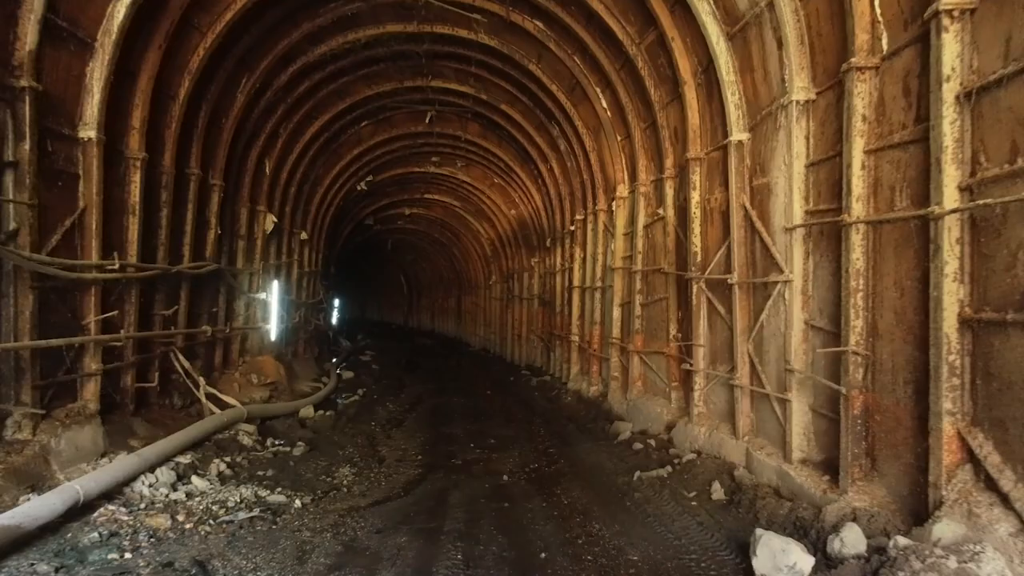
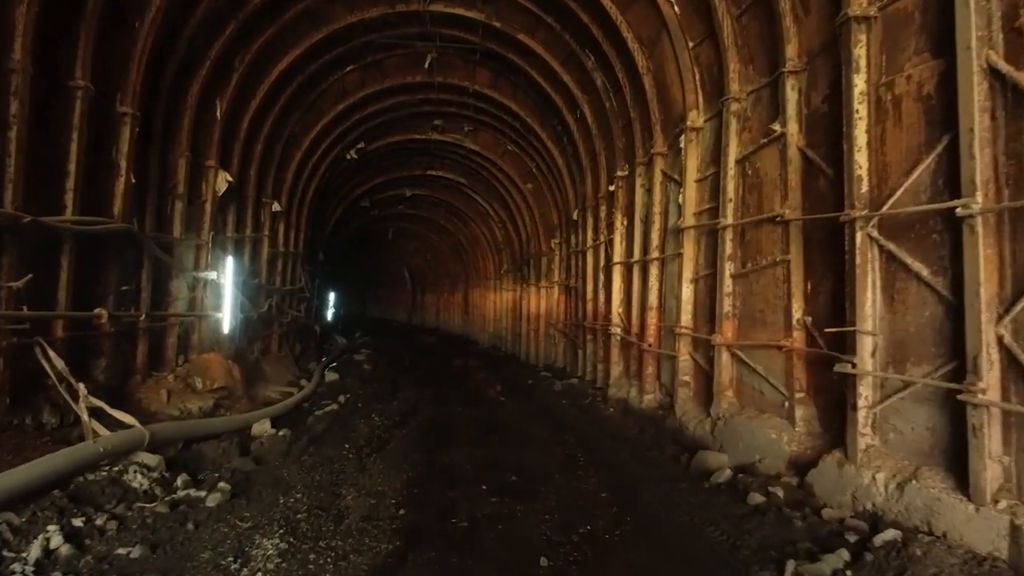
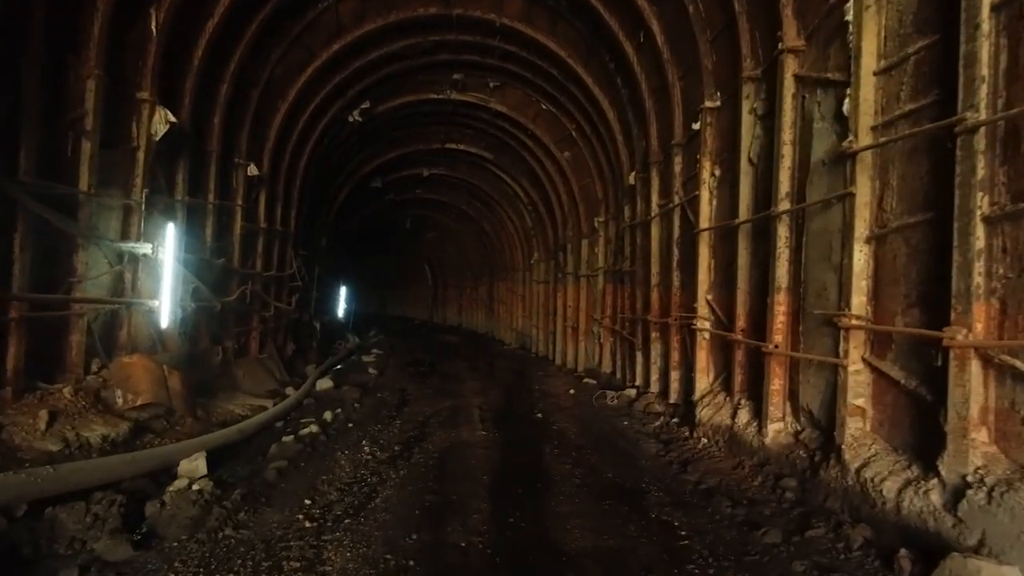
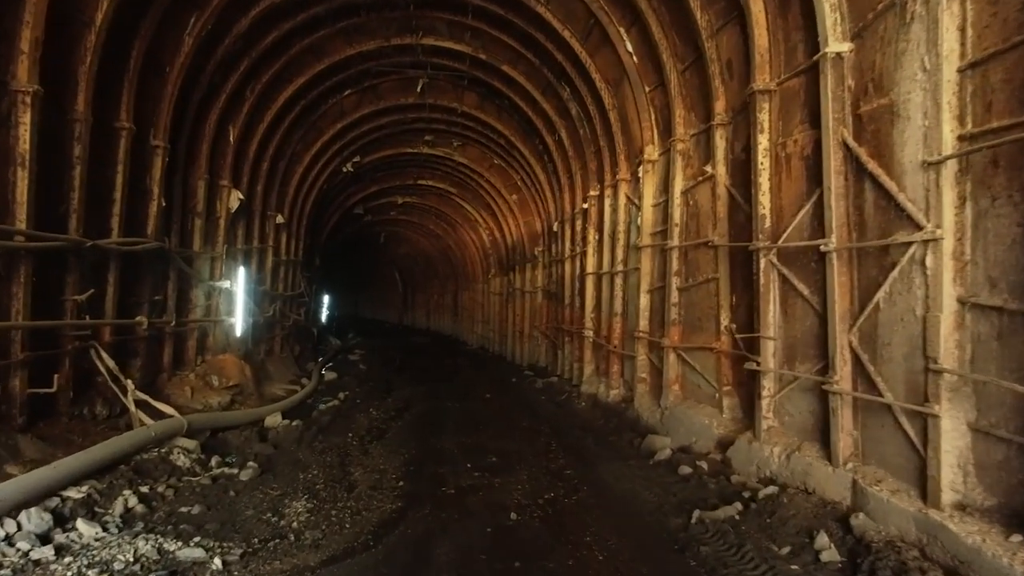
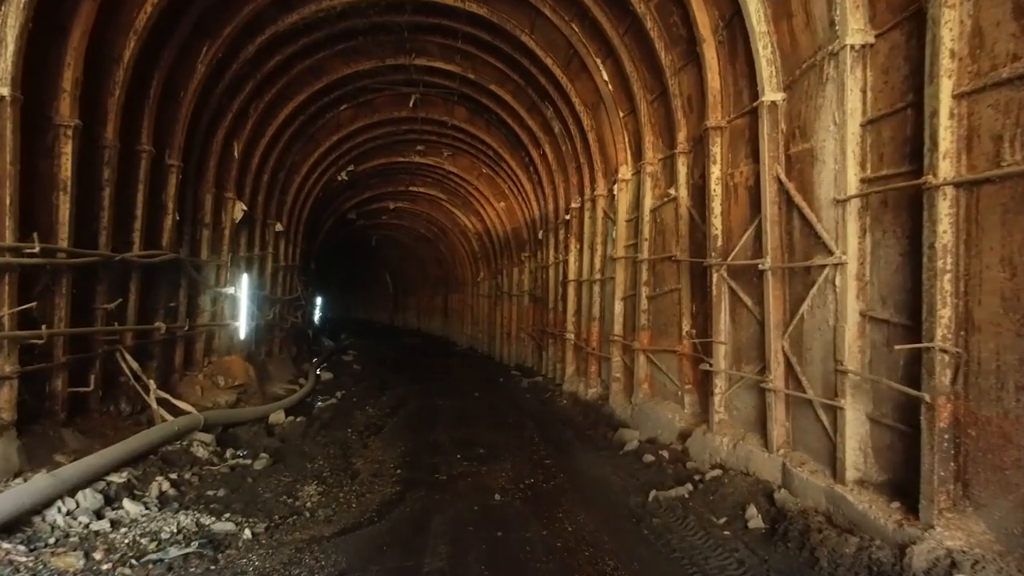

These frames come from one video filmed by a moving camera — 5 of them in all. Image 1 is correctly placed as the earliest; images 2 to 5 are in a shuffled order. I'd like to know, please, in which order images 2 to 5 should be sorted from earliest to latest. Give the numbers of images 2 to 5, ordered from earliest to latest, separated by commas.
5, 4, 2, 3
